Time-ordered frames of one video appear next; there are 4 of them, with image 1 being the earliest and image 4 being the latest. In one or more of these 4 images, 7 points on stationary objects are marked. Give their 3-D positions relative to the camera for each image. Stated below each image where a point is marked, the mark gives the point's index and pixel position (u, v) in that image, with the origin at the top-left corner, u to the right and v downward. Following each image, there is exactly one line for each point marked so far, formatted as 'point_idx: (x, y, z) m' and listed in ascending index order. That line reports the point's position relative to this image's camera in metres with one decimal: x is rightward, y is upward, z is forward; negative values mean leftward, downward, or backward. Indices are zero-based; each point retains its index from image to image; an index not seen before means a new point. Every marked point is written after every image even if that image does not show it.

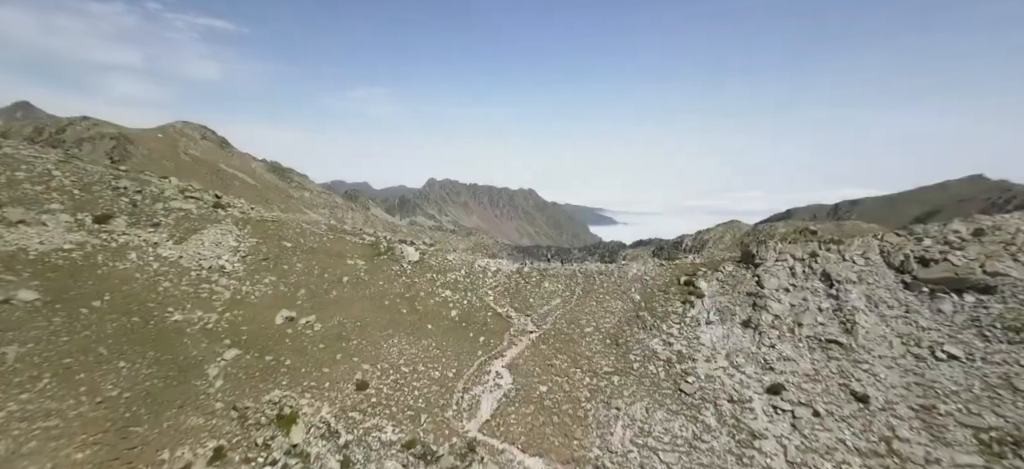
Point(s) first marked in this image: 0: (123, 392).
0: (-16.3, -6.6, +18.6) m
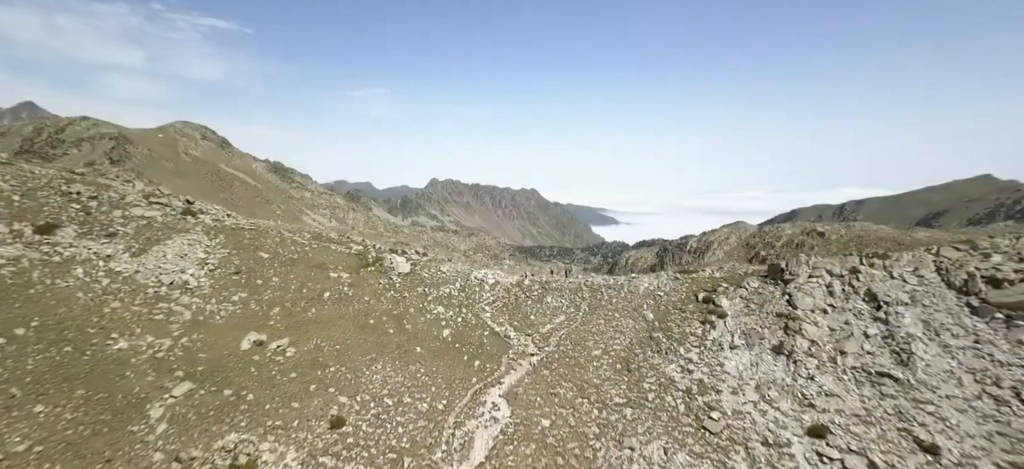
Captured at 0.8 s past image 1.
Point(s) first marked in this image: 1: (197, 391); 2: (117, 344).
0: (-16.5, -7.3, +15.4) m
1: (-13.8, -6.8, +19.5) m
2: (-17.7, -4.9, +20.0) m
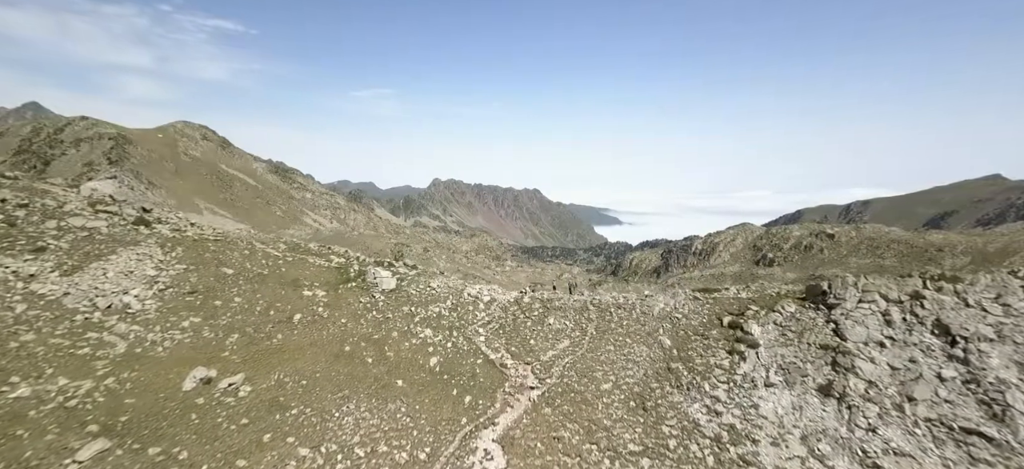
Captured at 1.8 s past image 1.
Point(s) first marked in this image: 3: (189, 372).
0: (-16.7, -8.0, +11.7) m
1: (-14.0, -7.6, +15.7) m
2: (-17.9, -5.7, +16.2) m
3: (-14.5, -6.2, +20.0) m
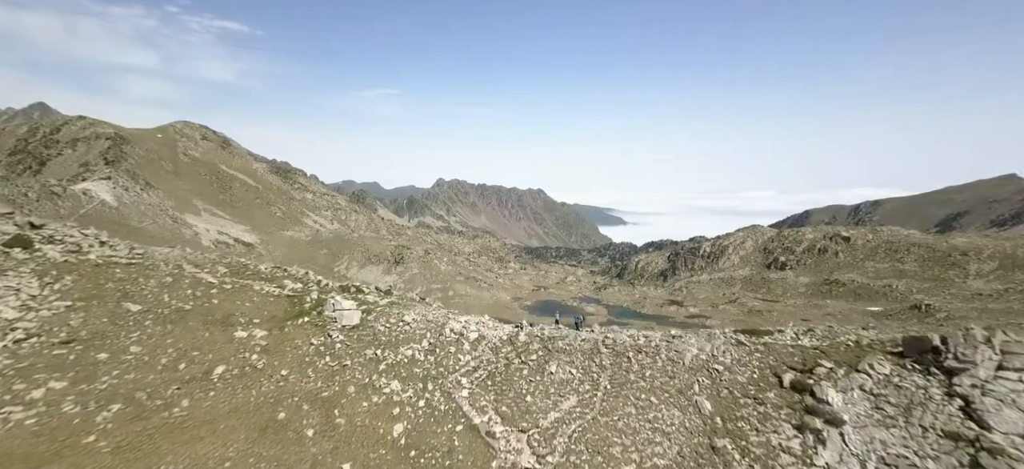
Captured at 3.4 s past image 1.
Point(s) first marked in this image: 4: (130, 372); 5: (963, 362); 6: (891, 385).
0: (-17.3, -9.3, +5.3) m
1: (-14.5, -8.8, +9.4) m
2: (-18.4, -6.9, +9.9) m
3: (-15.0, -7.4, +13.7) m
4: (-15.6, -5.5, +18.2) m
5: (+16.5, -4.4, +16.7) m
6: (+14.4, -5.6, +17.1) m
